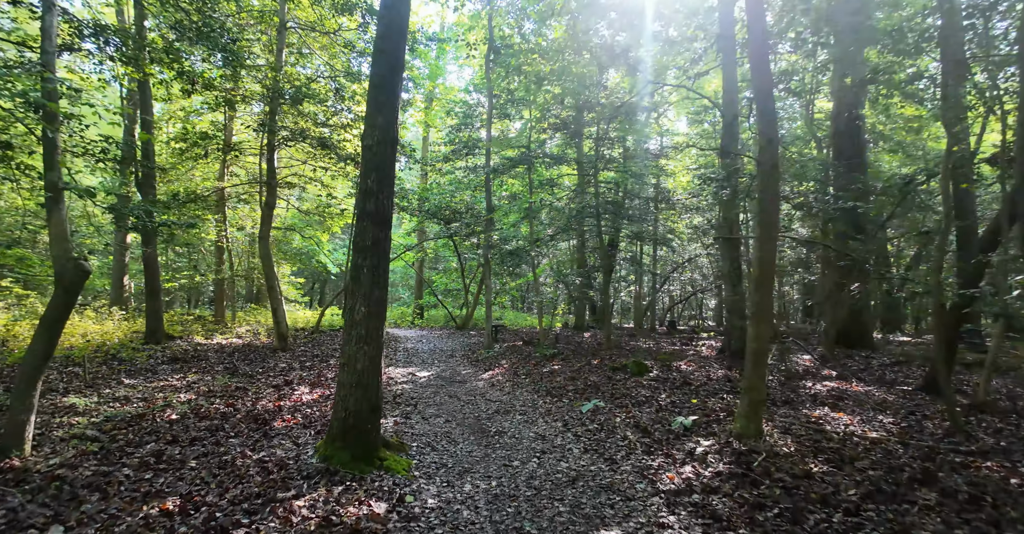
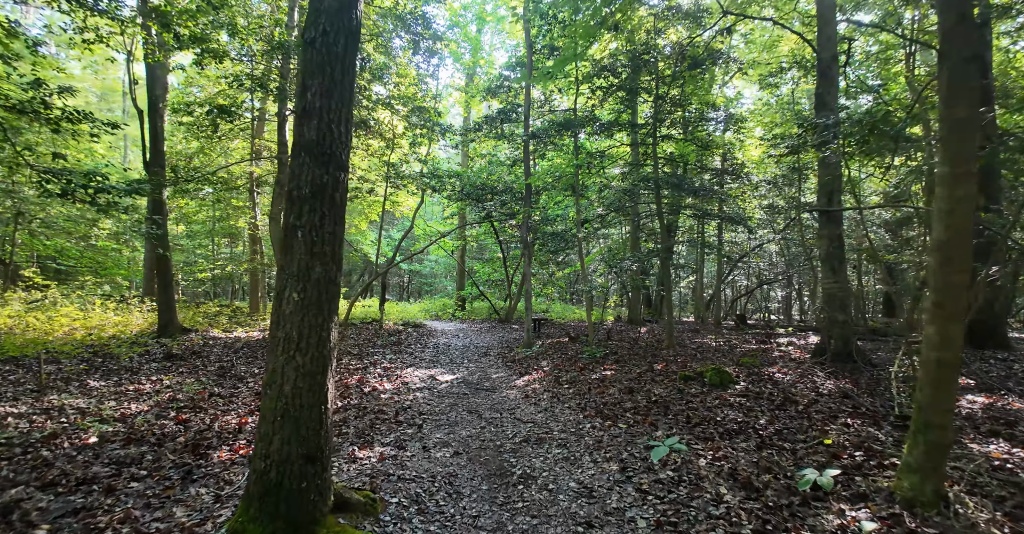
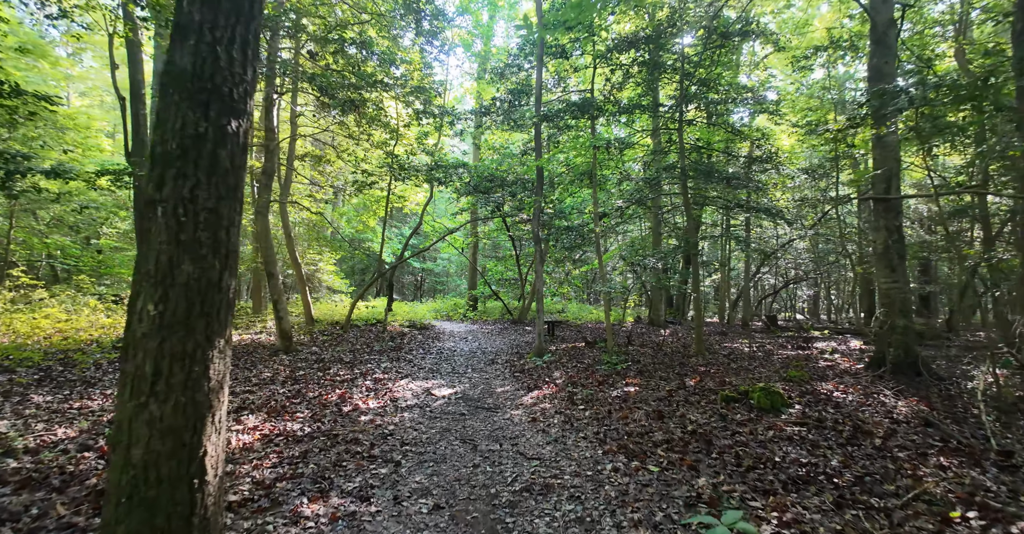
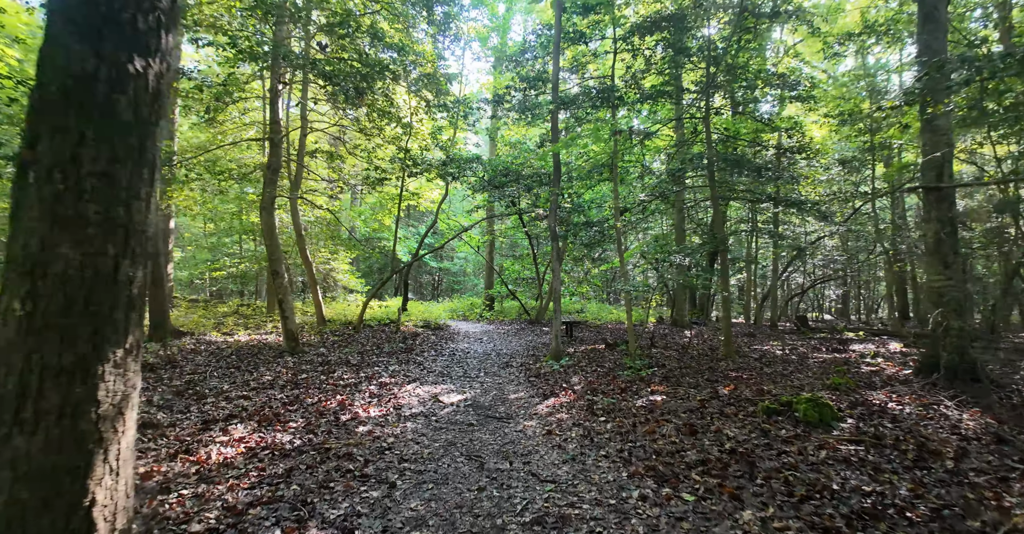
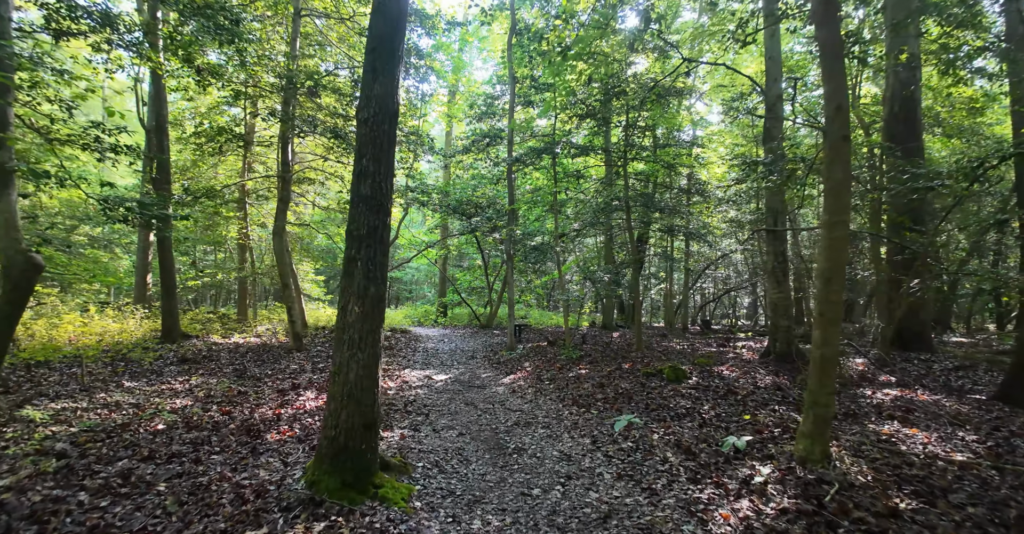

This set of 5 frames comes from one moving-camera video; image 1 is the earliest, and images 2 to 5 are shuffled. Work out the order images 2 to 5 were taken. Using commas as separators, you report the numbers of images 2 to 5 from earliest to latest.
5, 2, 3, 4
